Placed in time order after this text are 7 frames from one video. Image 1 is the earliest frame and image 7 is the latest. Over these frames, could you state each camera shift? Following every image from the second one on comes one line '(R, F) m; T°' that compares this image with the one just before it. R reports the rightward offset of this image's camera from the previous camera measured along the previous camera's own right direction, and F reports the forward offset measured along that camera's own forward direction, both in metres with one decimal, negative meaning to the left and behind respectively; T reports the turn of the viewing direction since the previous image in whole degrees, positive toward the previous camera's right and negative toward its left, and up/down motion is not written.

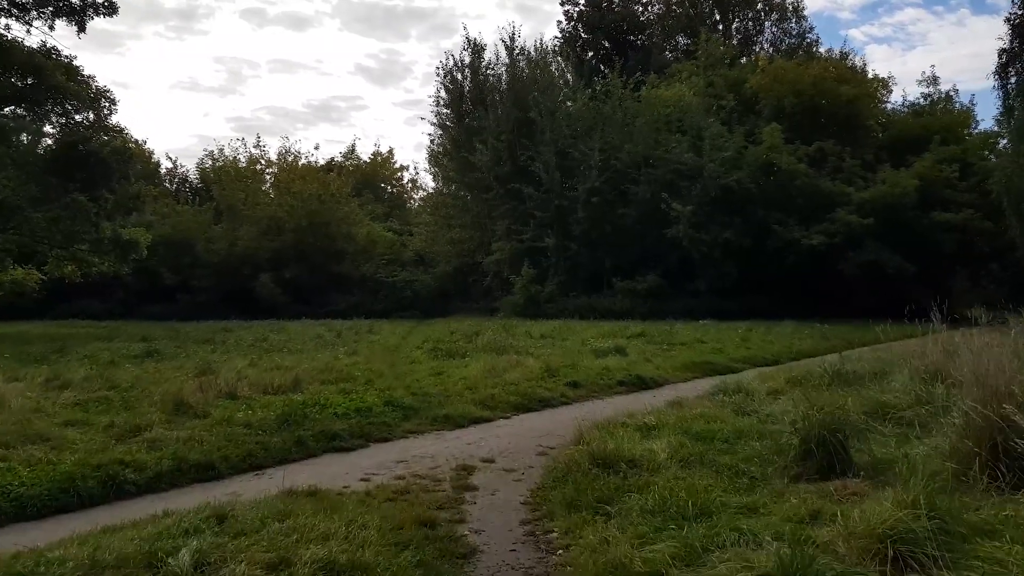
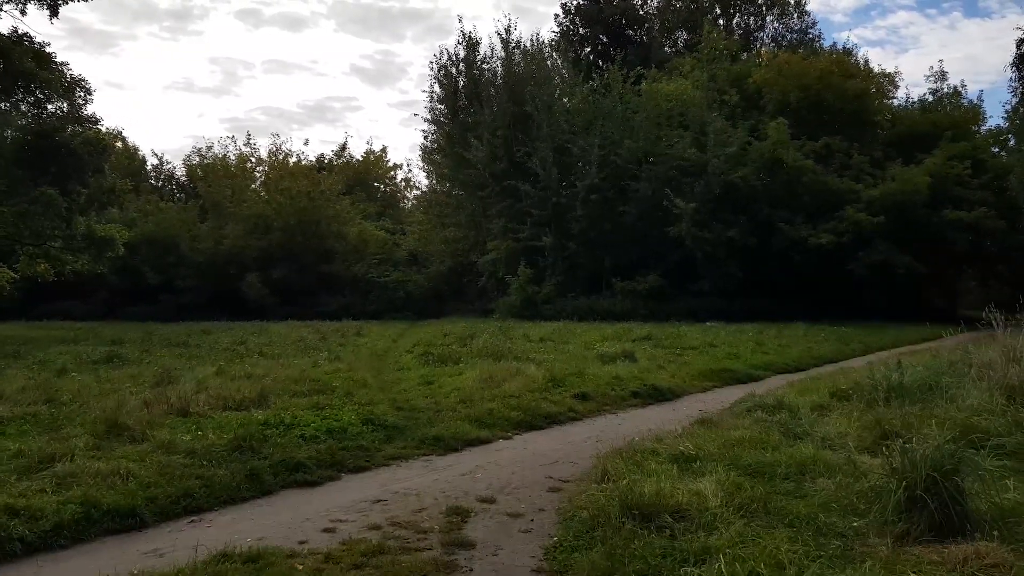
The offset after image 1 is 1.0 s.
(-0.1, +1.2) m; 0°
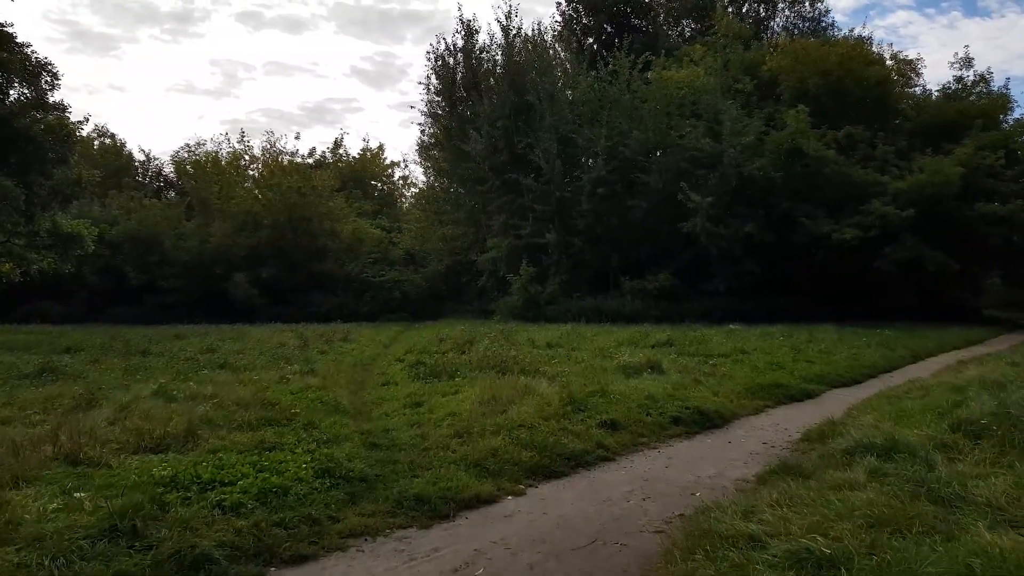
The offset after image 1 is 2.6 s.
(-0.1, +2.0) m; 0°
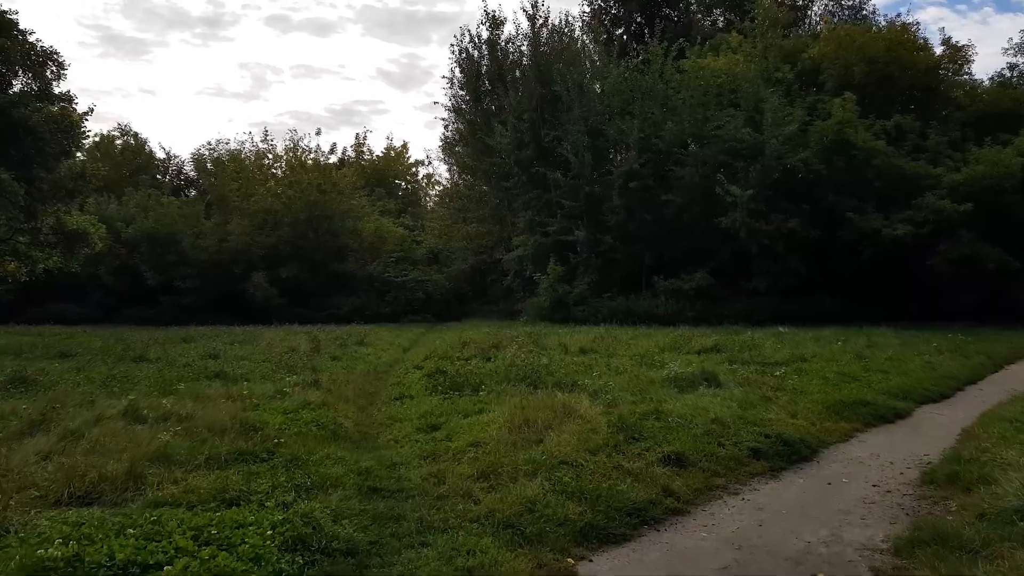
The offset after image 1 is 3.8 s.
(-0.1, +1.5) m; -2°
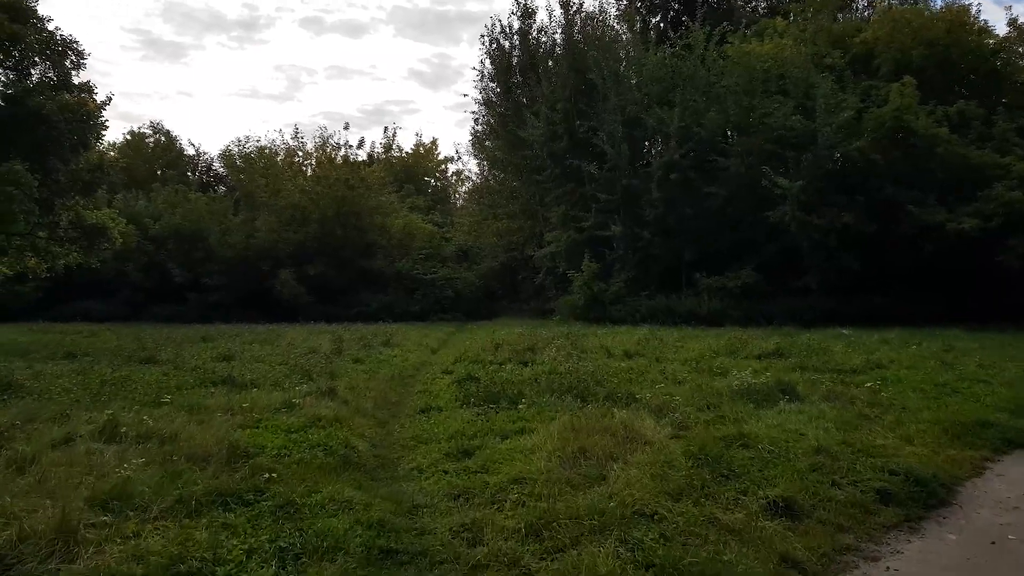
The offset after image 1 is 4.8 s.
(-0.2, +1.3) m; -2°
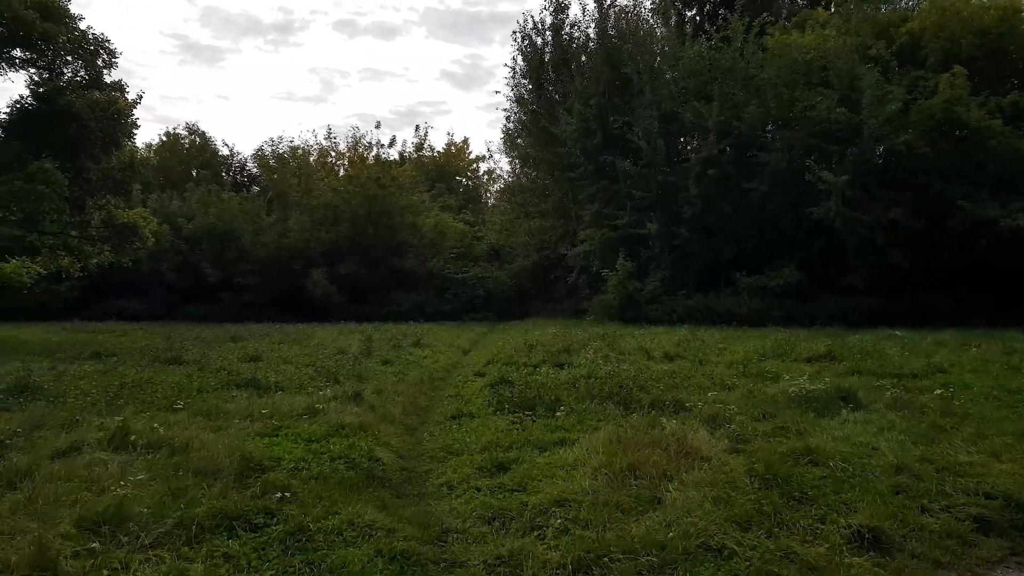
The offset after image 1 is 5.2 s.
(-0.1, +0.5) m; -2°
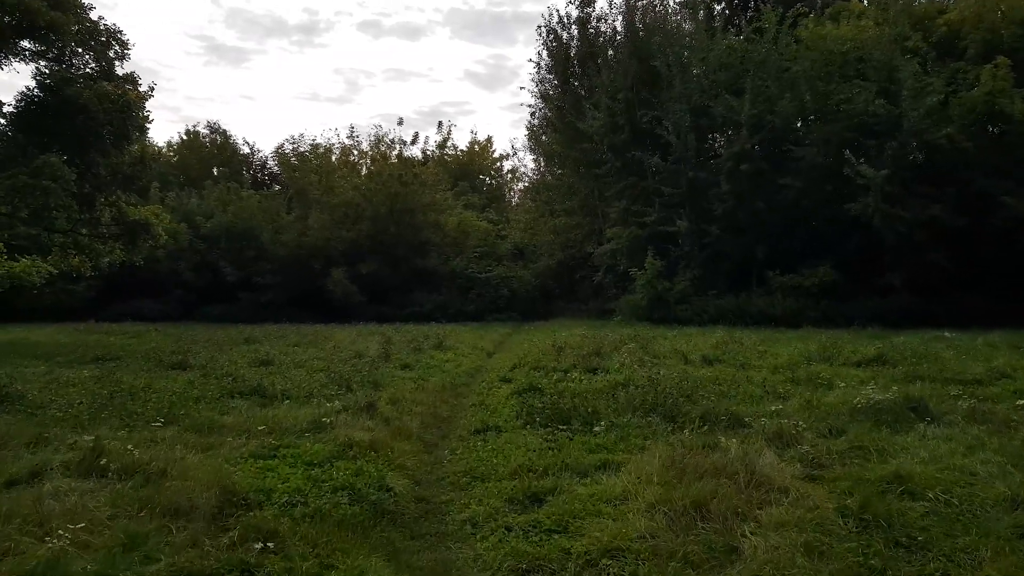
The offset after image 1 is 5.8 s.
(-0.1, +0.8) m; -2°
